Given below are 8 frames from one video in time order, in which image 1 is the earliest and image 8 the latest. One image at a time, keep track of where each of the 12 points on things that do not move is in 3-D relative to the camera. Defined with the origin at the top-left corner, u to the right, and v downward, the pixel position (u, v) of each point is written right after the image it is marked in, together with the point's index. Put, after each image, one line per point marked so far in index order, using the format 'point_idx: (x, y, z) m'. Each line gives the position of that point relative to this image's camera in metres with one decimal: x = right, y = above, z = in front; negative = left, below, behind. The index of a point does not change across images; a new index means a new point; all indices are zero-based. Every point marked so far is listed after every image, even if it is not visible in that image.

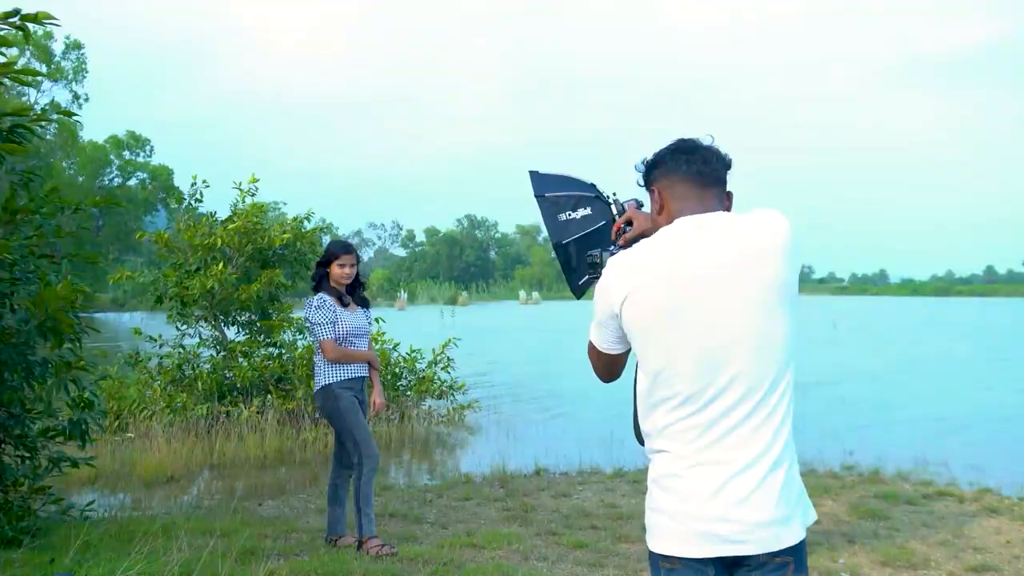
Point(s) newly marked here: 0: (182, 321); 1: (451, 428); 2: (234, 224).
0: (-3.2, -0.3, +8.7) m
1: (-0.6, -1.4, +9.0) m
2: (-2.7, +0.6, +8.6) m
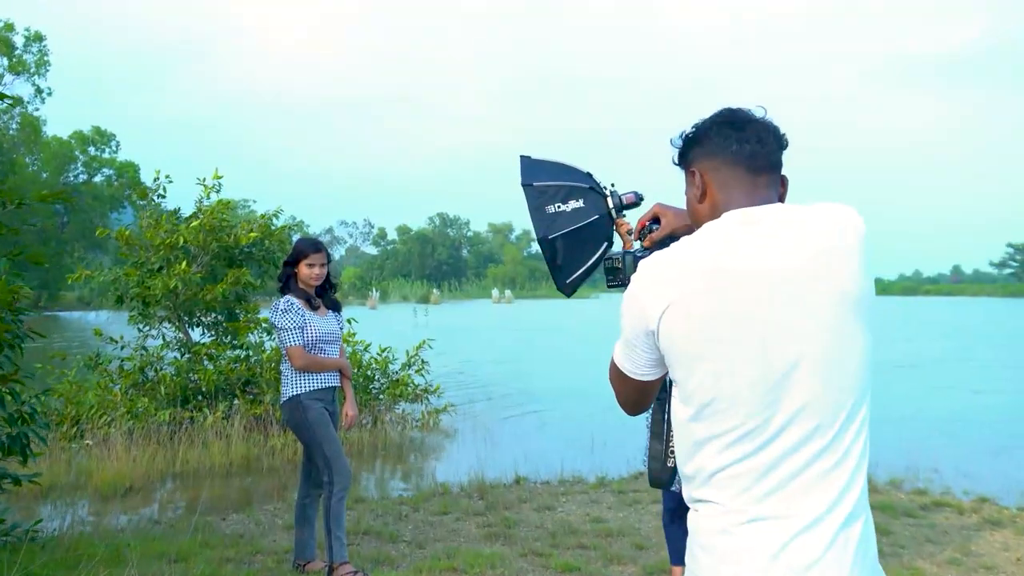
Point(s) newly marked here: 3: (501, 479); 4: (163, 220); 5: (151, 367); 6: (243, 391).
0: (-3.4, -0.3, +8.3) m
1: (-0.8, -1.4, +8.7) m
2: (-2.9, +0.6, +8.2) m
3: (-0.1, -1.3, +6.3) m
4: (-3.2, +0.6, +8.3) m
5: (-3.3, -0.7, +8.3) m
6: (-2.5, -0.9, +8.3) m
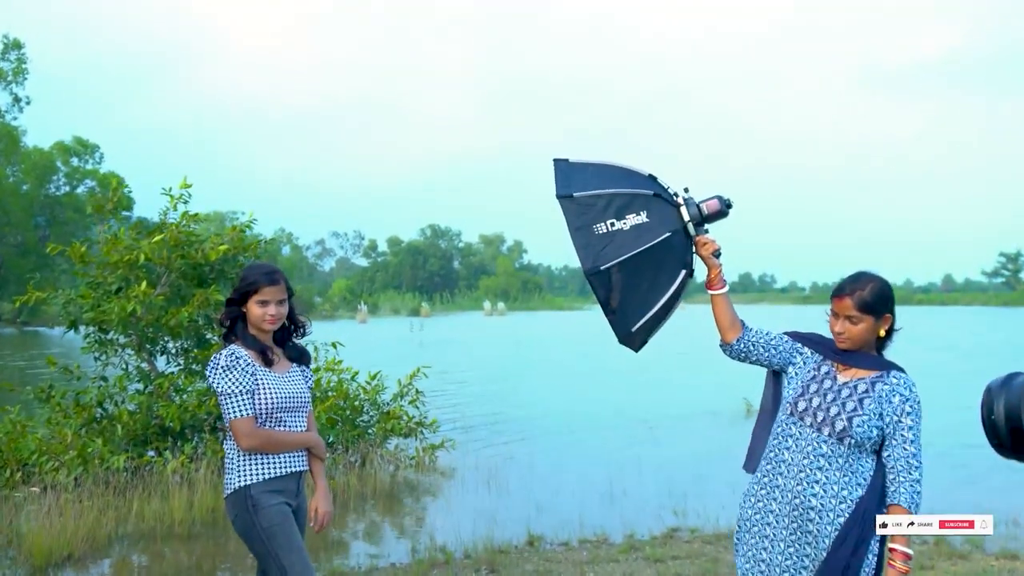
0: (-3.3, -0.5, +7.3) m
1: (-0.8, -1.6, +7.7) m
2: (-2.8, +0.4, +7.3) m
3: (0.0, -1.5, +5.4) m
4: (-3.2, +0.4, +7.3) m
5: (-3.3, -0.9, +7.3) m
6: (-2.4, -1.1, +7.3) m
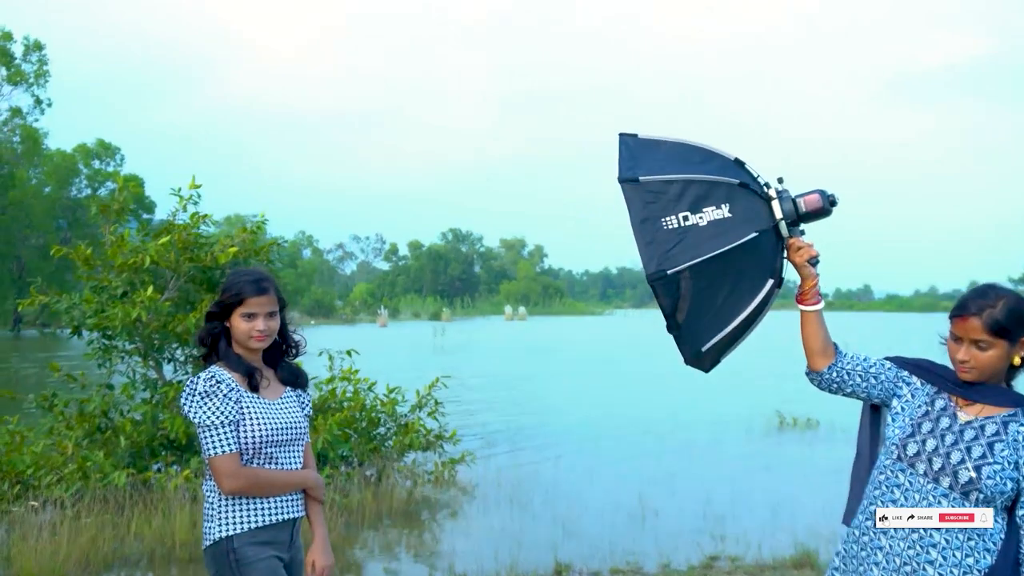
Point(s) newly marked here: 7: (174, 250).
0: (-3.1, -0.5, +7.0) m
1: (-0.6, -1.6, +7.3) m
2: (-2.6, +0.4, +6.9) m
3: (+0.1, -1.5, +5.0) m
4: (-3.0, +0.4, +7.0) m
5: (-3.1, -0.9, +6.9) m
6: (-2.2, -1.2, +6.9) m
7: (-2.6, +0.3, +7.0) m
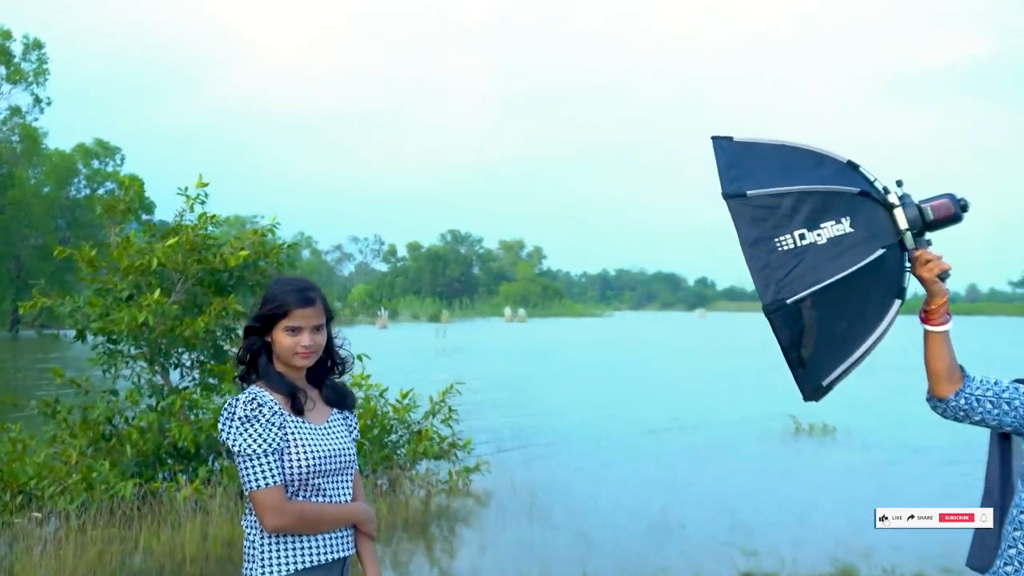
0: (-3.0, -0.6, +6.7) m
1: (-0.5, -1.7, +7.1) m
2: (-2.5, +0.4, +6.7) m
3: (+0.3, -1.6, +4.7) m
4: (-2.8, +0.4, +6.8) m
5: (-2.9, -1.0, +6.7) m
6: (-2.1, -1.2, +6.7) m
7: (-2.5, +0.3, +6.8) m
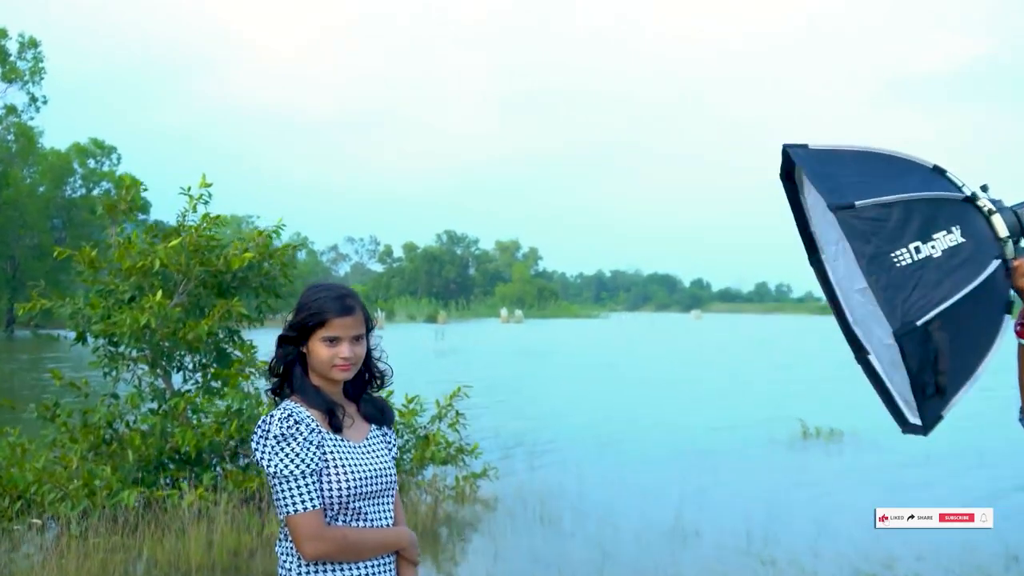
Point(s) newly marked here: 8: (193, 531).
0: (-2.9, -0.6, +6.6) m
1: (-0.4, -1.7, +7.0) m
2: (-2.4, +0.3, +6.6) m
3: (+0.4, -1.6, +4.6) m
4: (-2.8, +0.4, +6.6) m
5: (-2.9, -1.0, +6.6) m
6: (-2.0, -1.2, +6.6) m
7: (-2.4, +0.3, +6.6) m
8: (-2.0, -1.5, +5.6) m
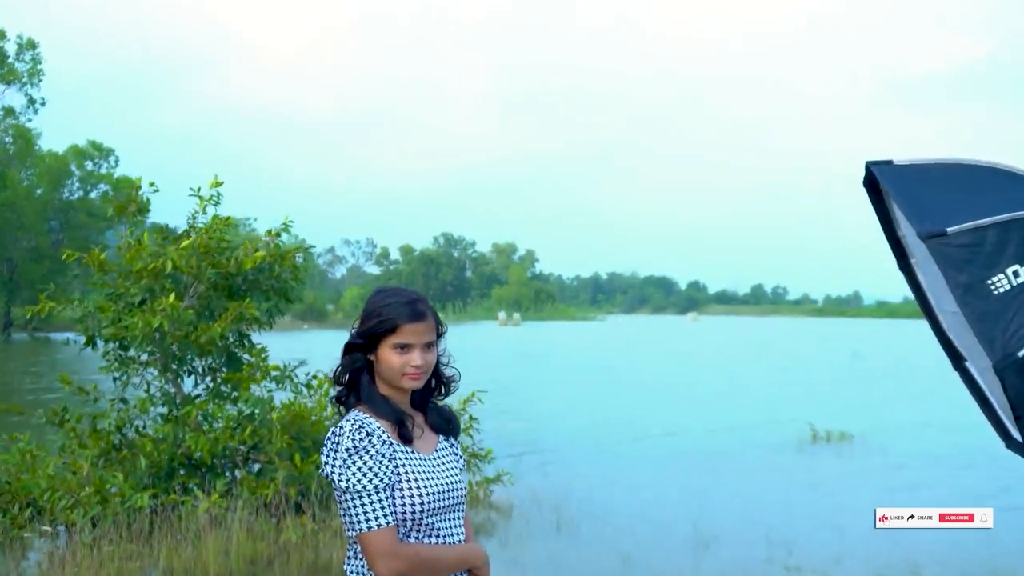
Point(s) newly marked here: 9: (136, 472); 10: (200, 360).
0: (-2.8, -0.6, +6.5) m
1: (-0.3, -1.7, +6.9) m
2: (-2.3, +0.3, +6.5) m
3: (+0.5, -1.6, +4.5) m
4: (-2.6, +0.4, +6.5) m
5: (-2.8, -1.0, +6.5) m
6: (-1.9, -1.2, +6.5) m
7: (-2.3, +0.2, +6.5) m
8: (-1.9, -1.5, +5.5) m
9: (-2.6, -1.3, +6.2) m
10: (-2.3, -0.5, +6.6) m
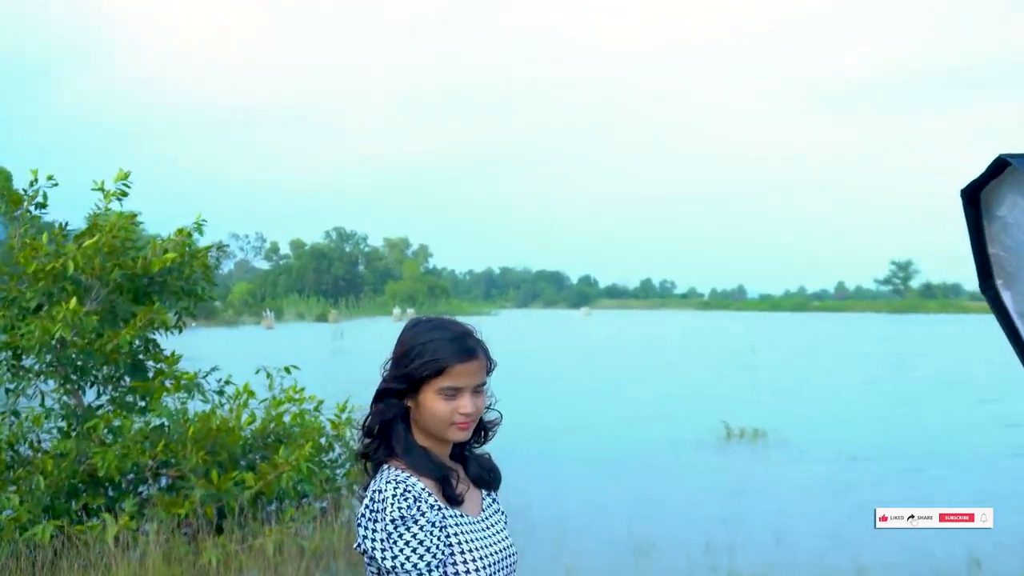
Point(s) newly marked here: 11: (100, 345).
0: (-3.3, -0.6, +5.9) m
1: (-0.8, -1.7, +6.6) m
2: (-2.8, +0.3, +6.0) m
3: (+0.2, -1.6, +4.4) m
4: (-3.1, +0.3, +6.0) m
5: (-3.2, -1.0, +5.9) m
6: (-2.4, -1.3, +6.0) m
7: (-2.8, +0.2, +6.0) m
8: (-2.2, -1.6, +5.1) m
9: (-3.0, -1.3, +5.7) m
10: (-2.8, -0.6, +6.1) m
11: (-2.7, -0.4, +5.9) m
